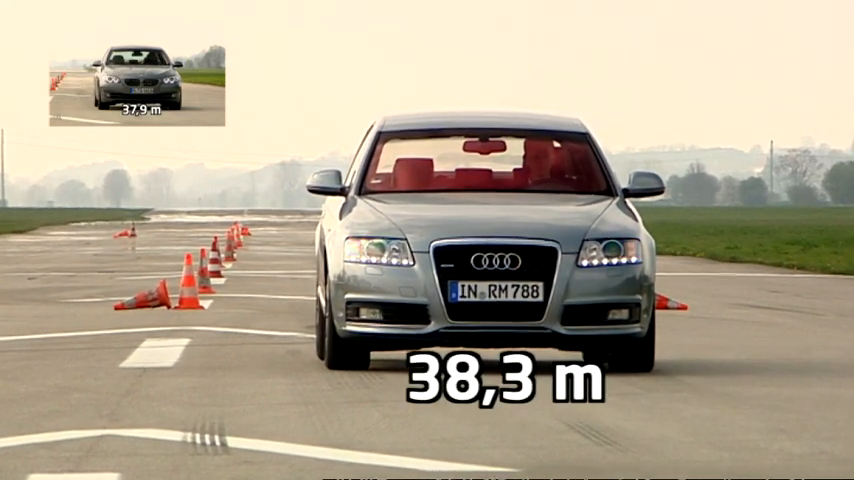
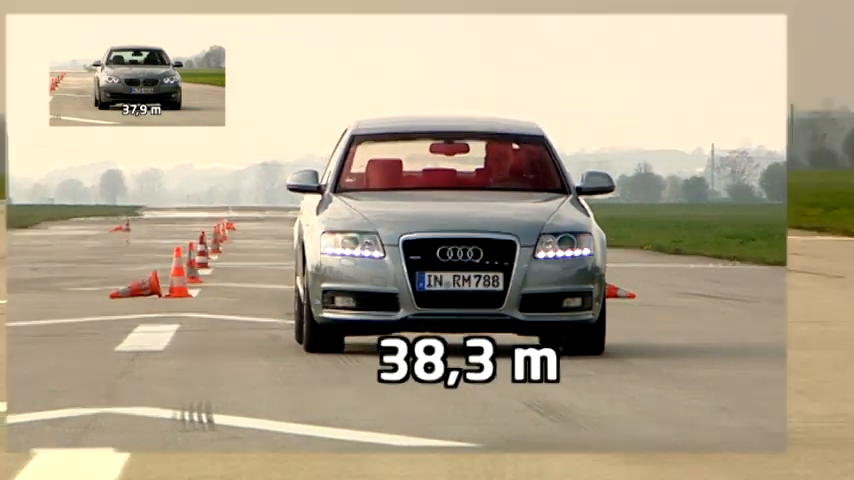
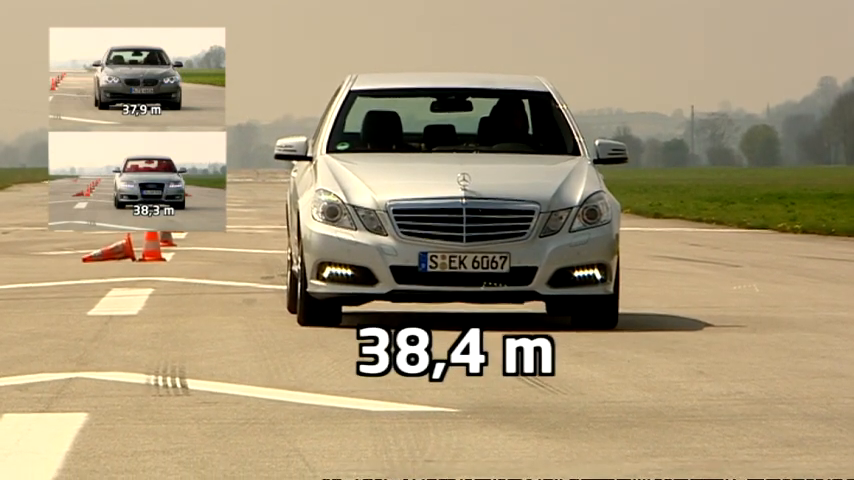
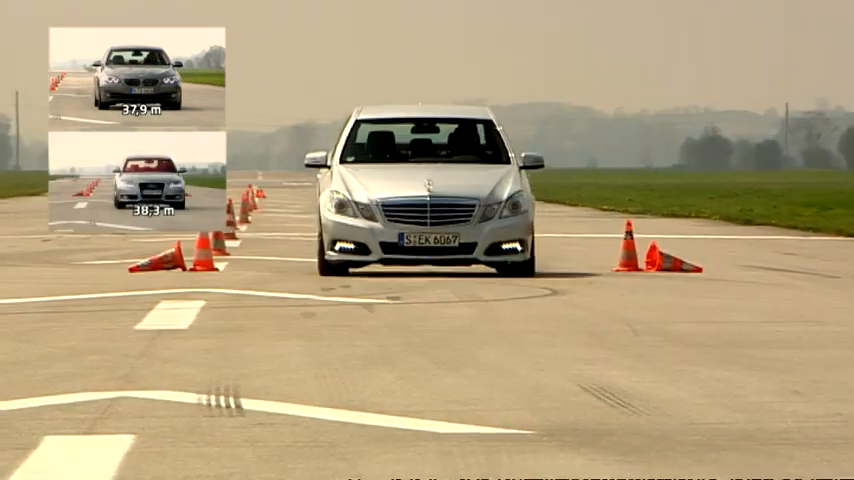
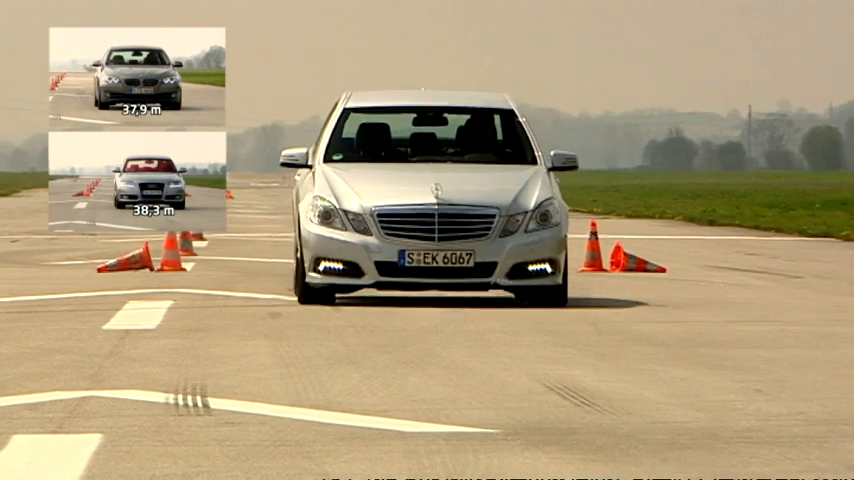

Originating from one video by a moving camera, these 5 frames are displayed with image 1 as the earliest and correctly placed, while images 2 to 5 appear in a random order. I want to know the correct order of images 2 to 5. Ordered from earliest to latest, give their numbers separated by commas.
2, 4, 5, 3
